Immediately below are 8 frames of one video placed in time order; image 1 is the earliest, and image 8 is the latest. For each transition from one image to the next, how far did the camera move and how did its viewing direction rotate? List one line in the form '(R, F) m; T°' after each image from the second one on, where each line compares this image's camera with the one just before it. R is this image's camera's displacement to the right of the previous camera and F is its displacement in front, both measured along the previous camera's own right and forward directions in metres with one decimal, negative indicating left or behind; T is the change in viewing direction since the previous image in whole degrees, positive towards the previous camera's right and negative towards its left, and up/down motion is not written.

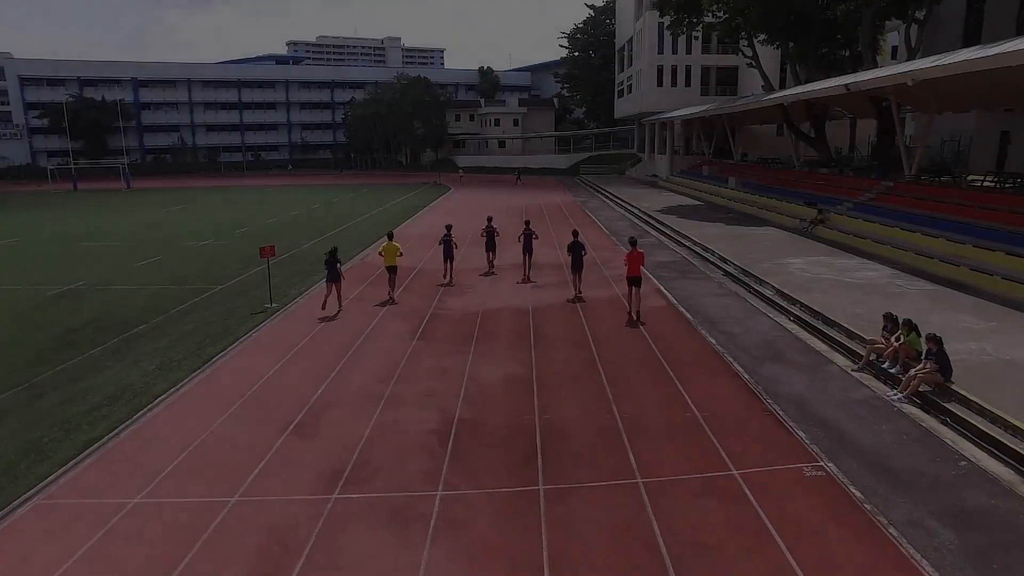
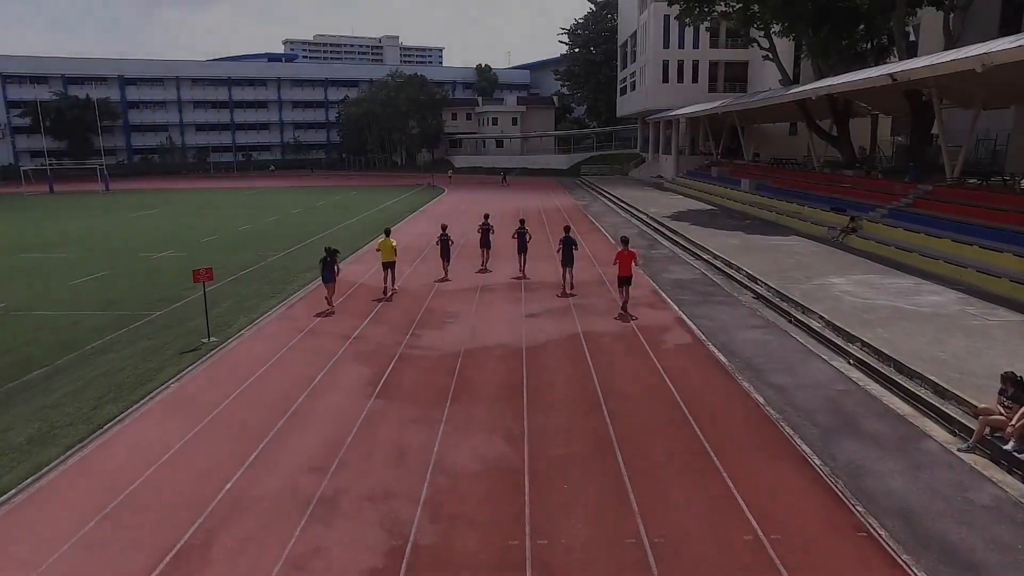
(+0.1, +2.5) m; 0°
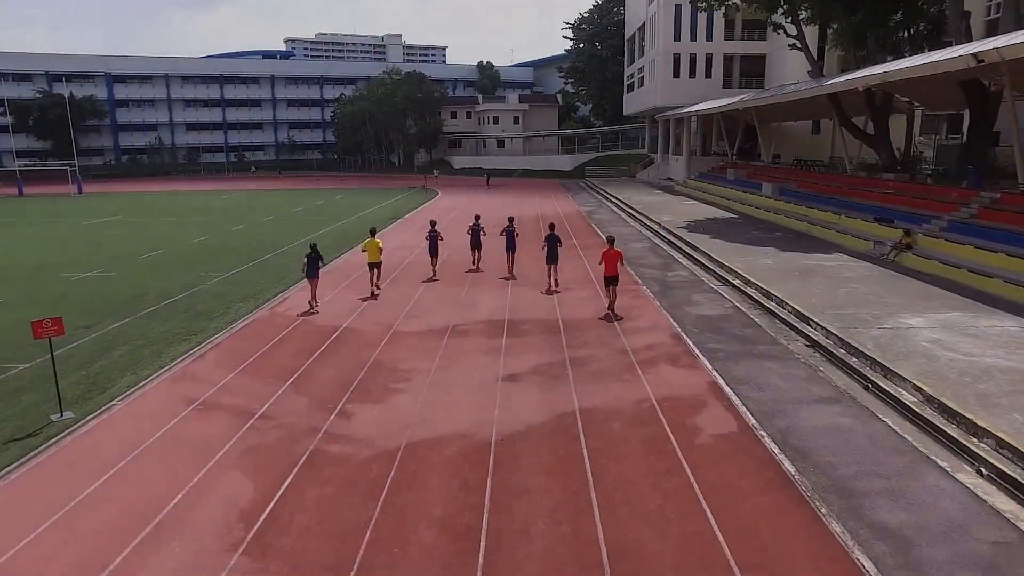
(+0.4, +3.3) m; 0°
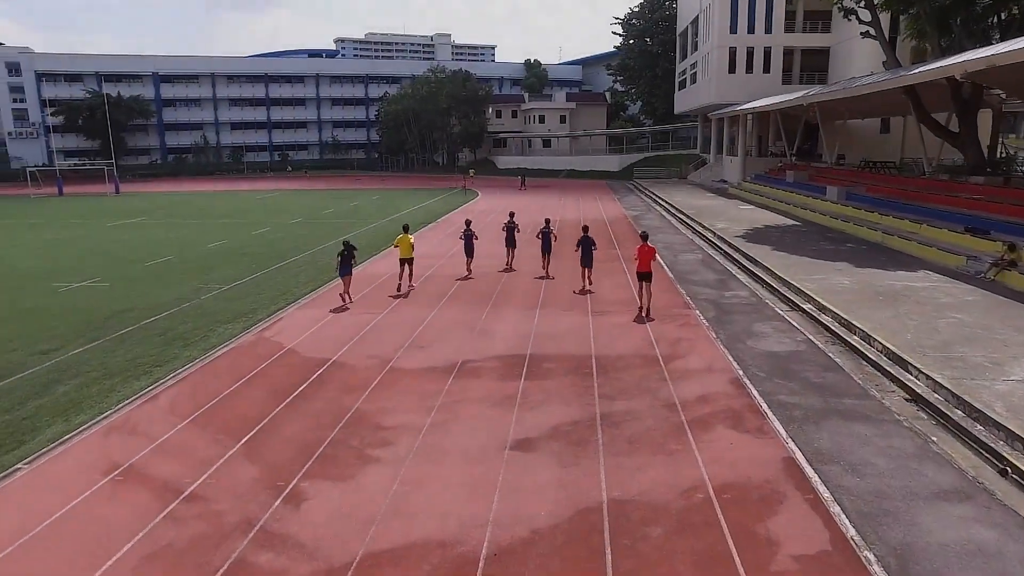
(+0.3, +2.1) m; -3°
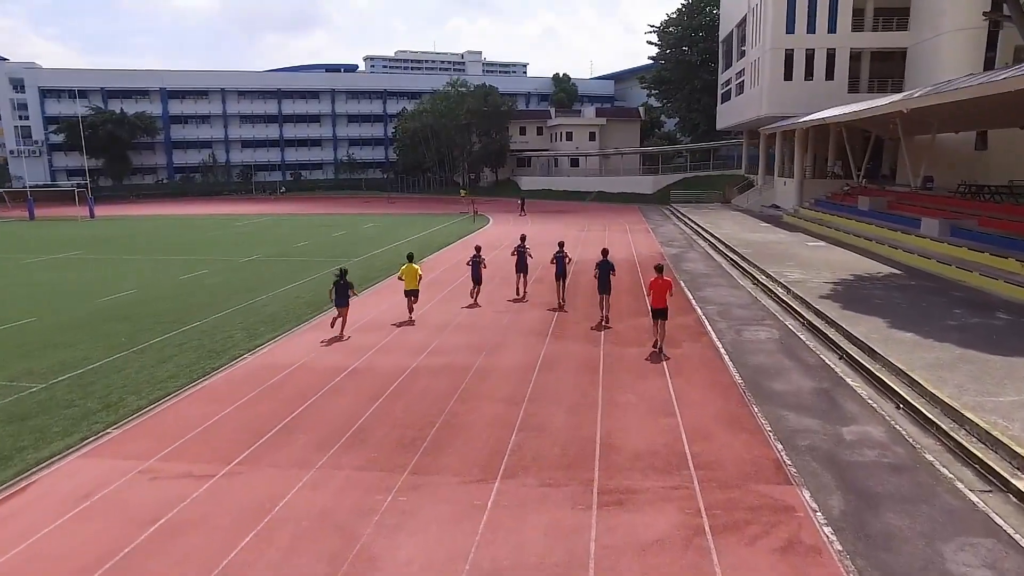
(+0.8, +5.8) m; -2°
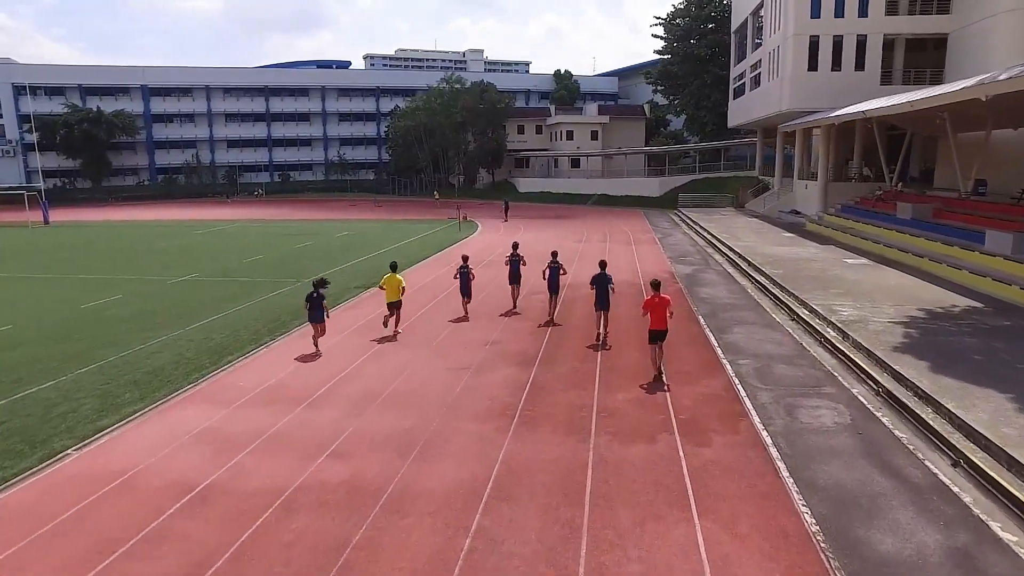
(+0.6, +3.7) m; 0°
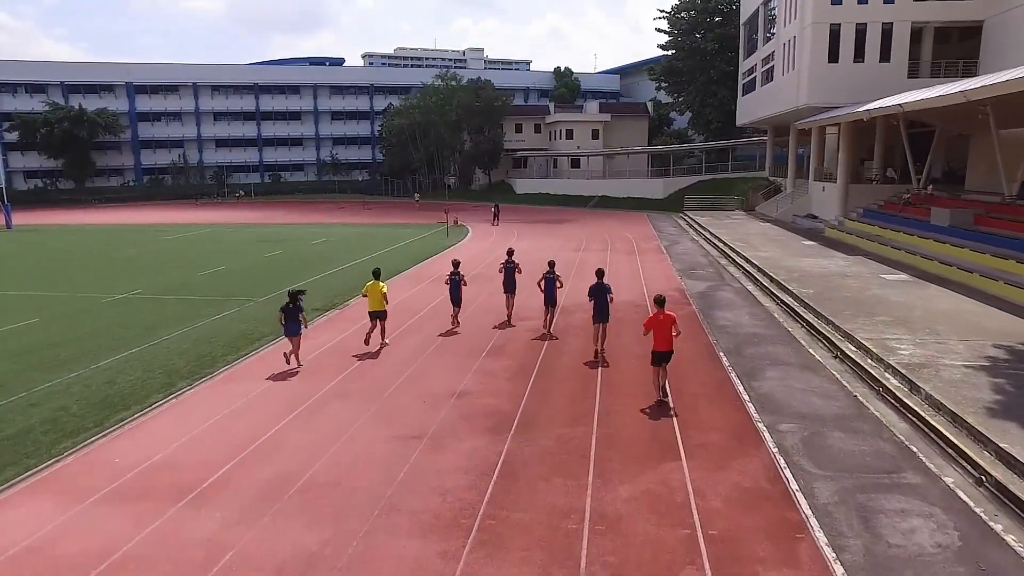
(+0.3, +2.5) m; 0°
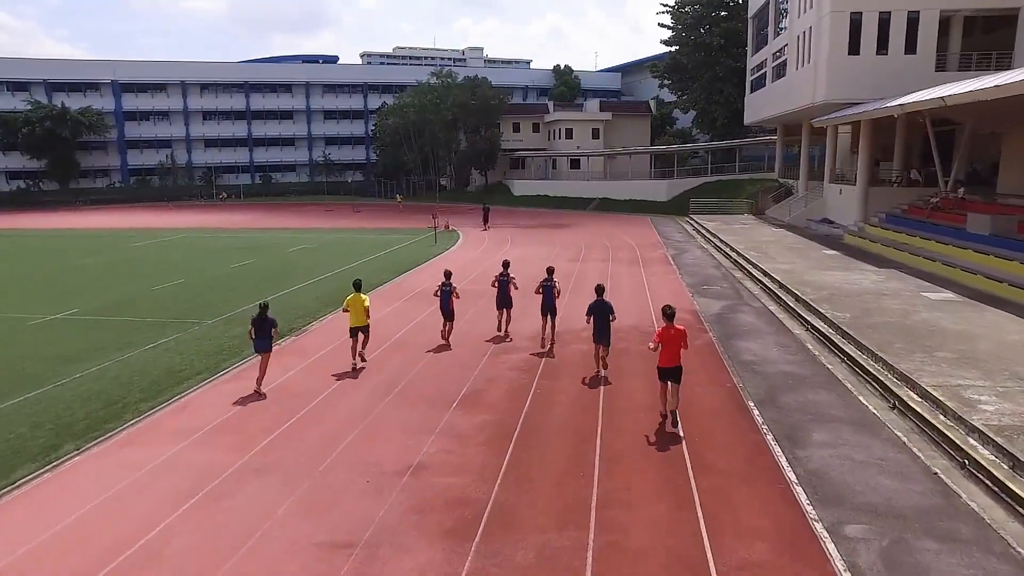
(+0.3, +2.1) m; 0°
